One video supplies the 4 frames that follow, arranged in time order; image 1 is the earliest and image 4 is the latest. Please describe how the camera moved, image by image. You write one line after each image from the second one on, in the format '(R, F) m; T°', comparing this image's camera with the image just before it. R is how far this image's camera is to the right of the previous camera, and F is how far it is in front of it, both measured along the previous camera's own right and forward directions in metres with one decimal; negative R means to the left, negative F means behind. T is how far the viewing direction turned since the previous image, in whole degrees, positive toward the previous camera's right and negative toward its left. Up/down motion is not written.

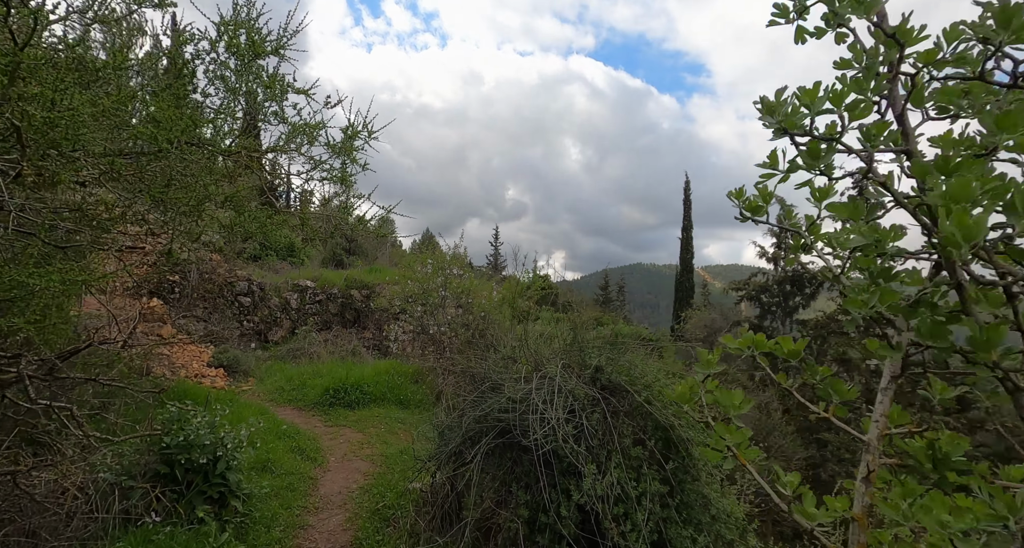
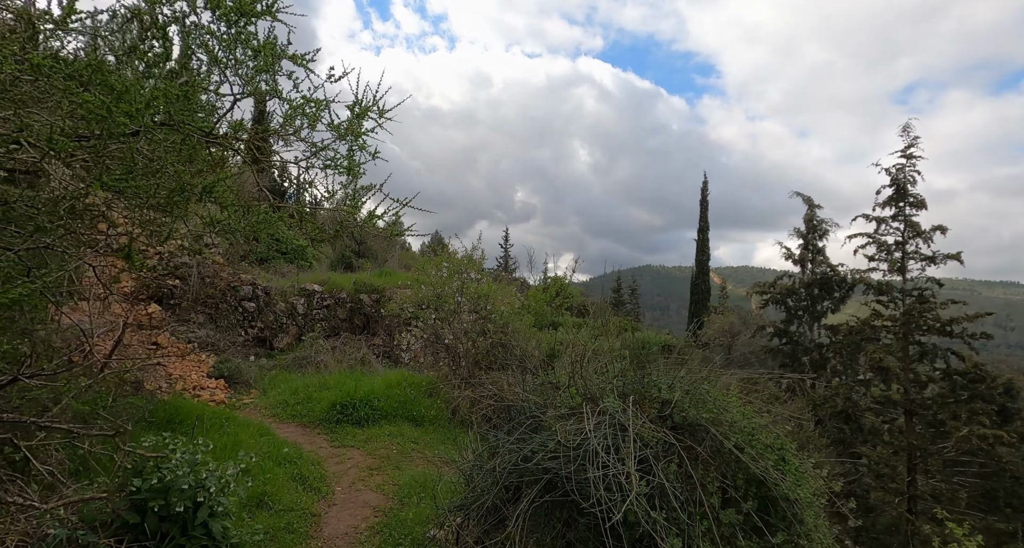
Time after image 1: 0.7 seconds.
(-0.2, +0.7) m; -1°
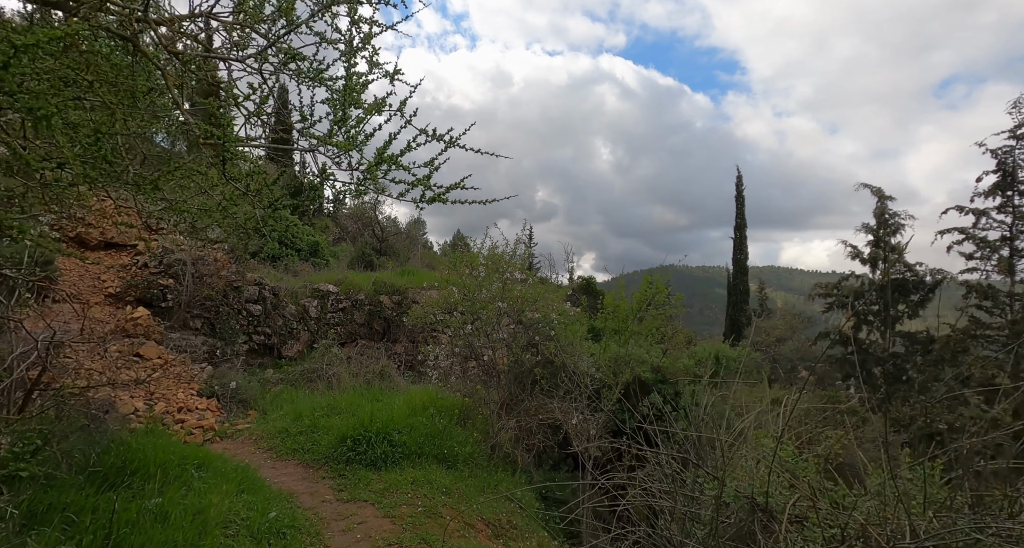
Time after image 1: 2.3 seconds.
(-0.4, +1.7) m; -2°
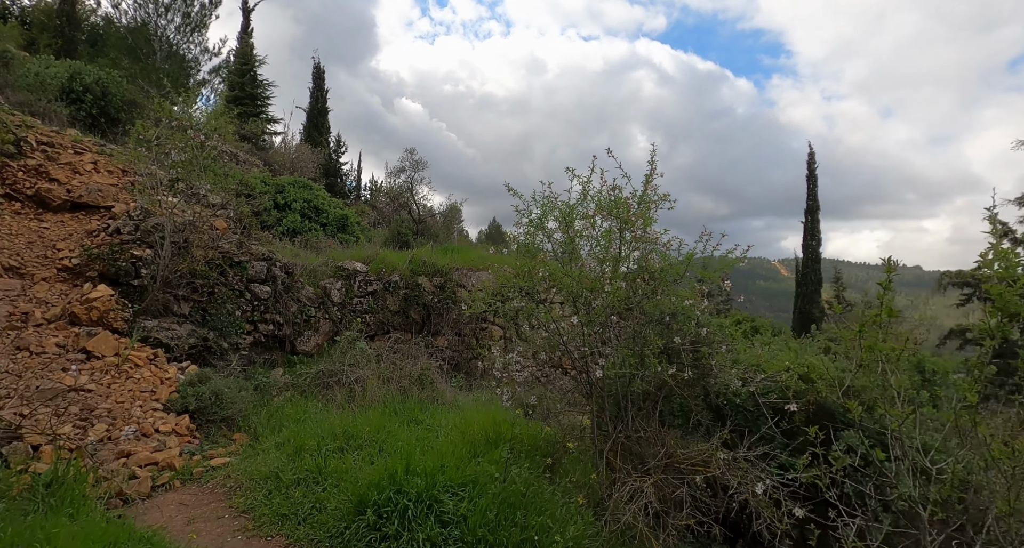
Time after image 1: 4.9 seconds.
(-0.6, +2.6) m; -3°
